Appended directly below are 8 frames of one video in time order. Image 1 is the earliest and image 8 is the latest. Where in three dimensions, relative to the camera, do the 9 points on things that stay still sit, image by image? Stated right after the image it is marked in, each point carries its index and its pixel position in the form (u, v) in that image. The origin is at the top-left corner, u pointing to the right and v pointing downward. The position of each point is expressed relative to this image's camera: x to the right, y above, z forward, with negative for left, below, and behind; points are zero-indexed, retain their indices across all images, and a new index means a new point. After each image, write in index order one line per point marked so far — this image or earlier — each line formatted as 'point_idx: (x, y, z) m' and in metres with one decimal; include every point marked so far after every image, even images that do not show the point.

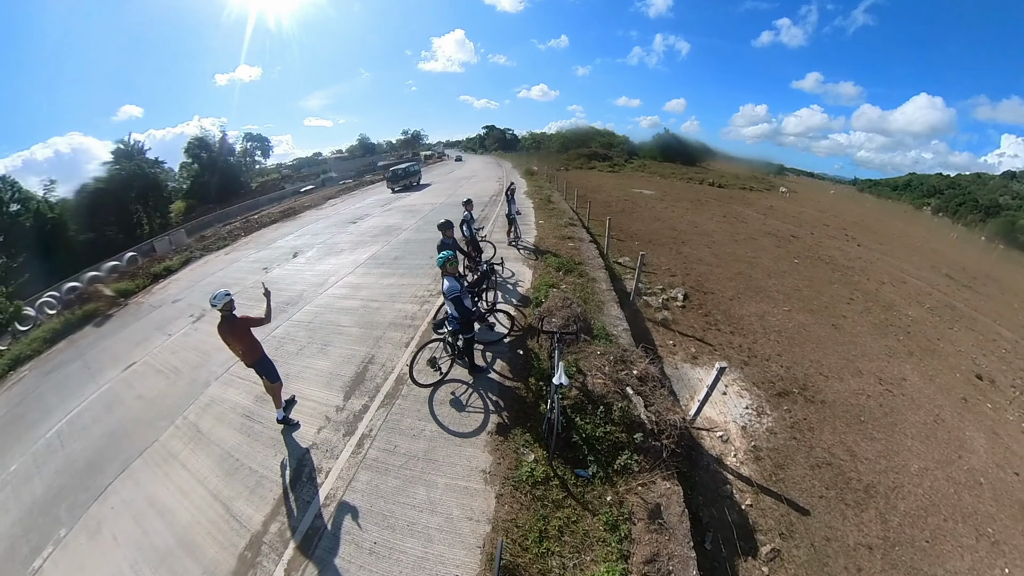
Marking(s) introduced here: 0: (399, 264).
0: (-3.4, +0.7, +12.1) m
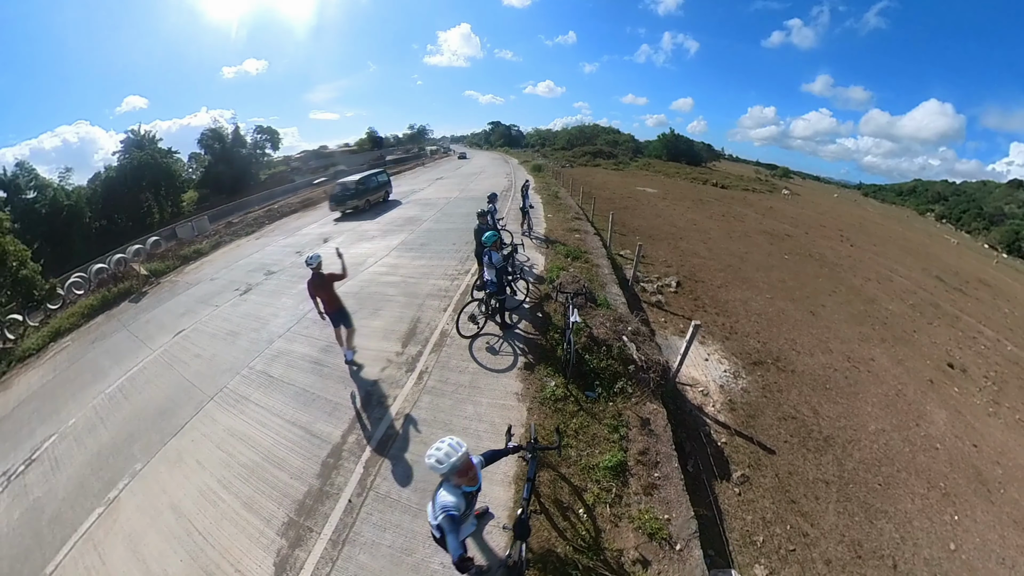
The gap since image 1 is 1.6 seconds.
0: (-2.9, +1.3, +13.5) m
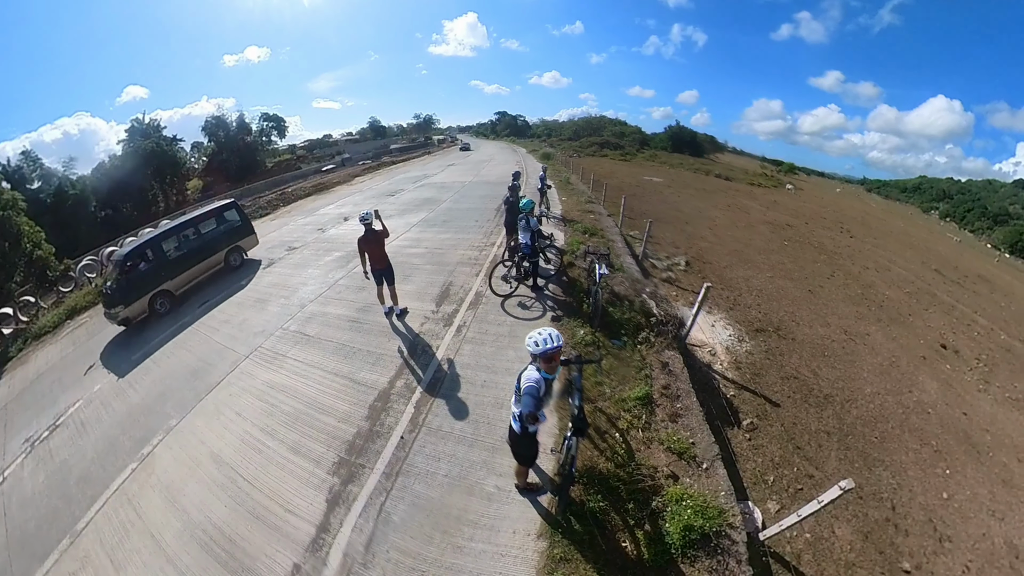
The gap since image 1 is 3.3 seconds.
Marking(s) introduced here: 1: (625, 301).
0: (-2.4, +2.2, +14.0) m
1: (+2.2, -0.3, +7.5) m
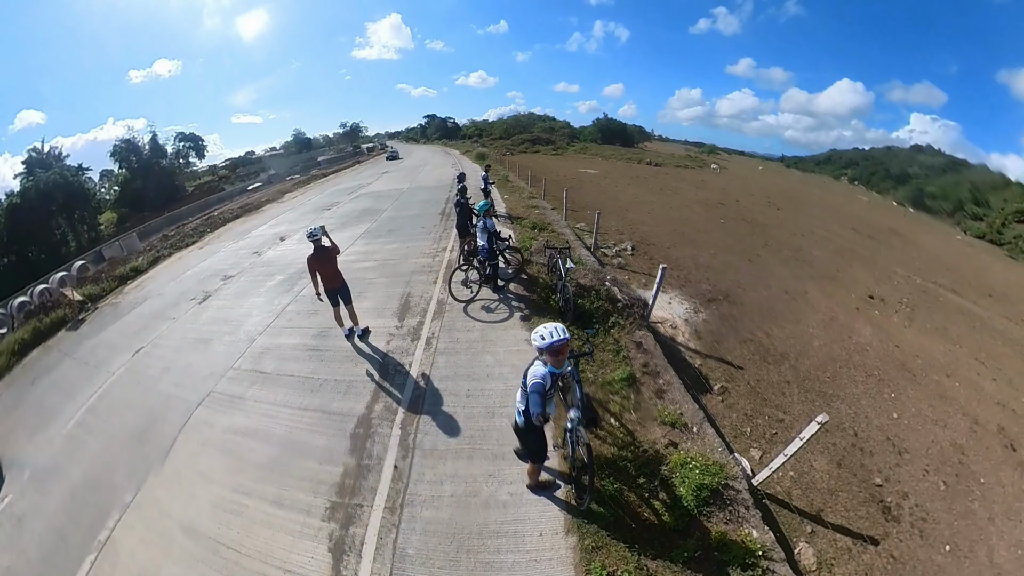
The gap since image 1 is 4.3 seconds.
0: (-4.0, +1.8, +13.6) m
1: (+1.5, -0.1, +7.6) m
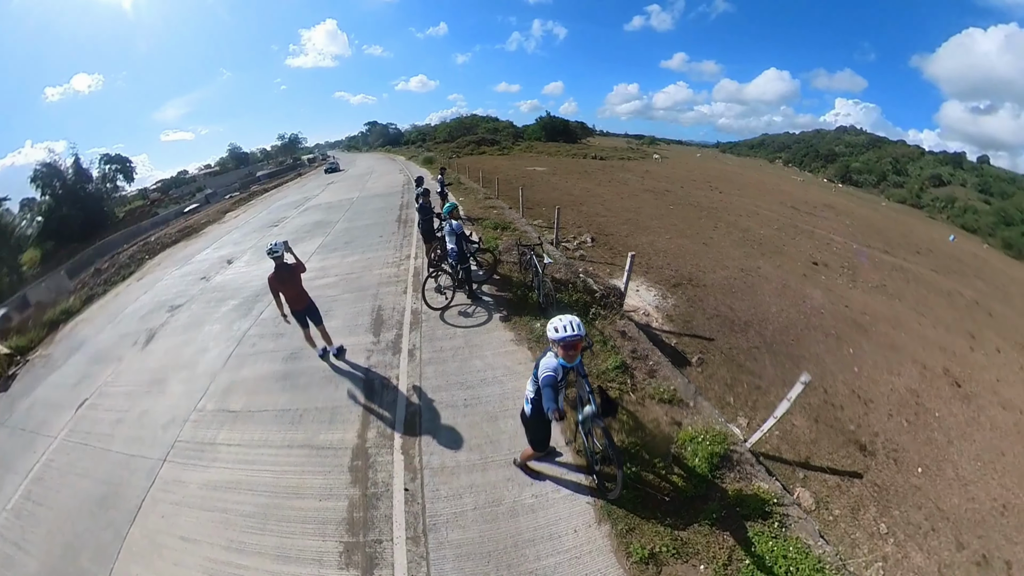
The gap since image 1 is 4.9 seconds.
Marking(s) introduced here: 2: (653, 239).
0: (-5.2, +1.3, +13.0) m
1: (+1.1, 0.0, +7.7) m
2: (+6.3, +2.2, +17.9) m
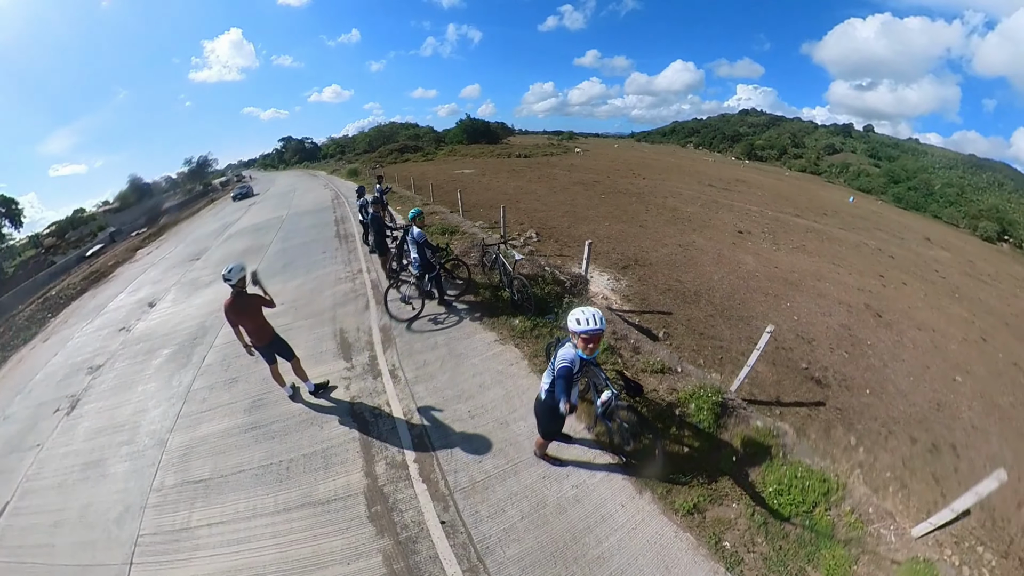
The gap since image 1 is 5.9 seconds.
0: (-6.6, +0.6, +12.2) m
1: (+0.5, +0.2, +7.8) m
2: (+3.9, +2.8, +18.7) m
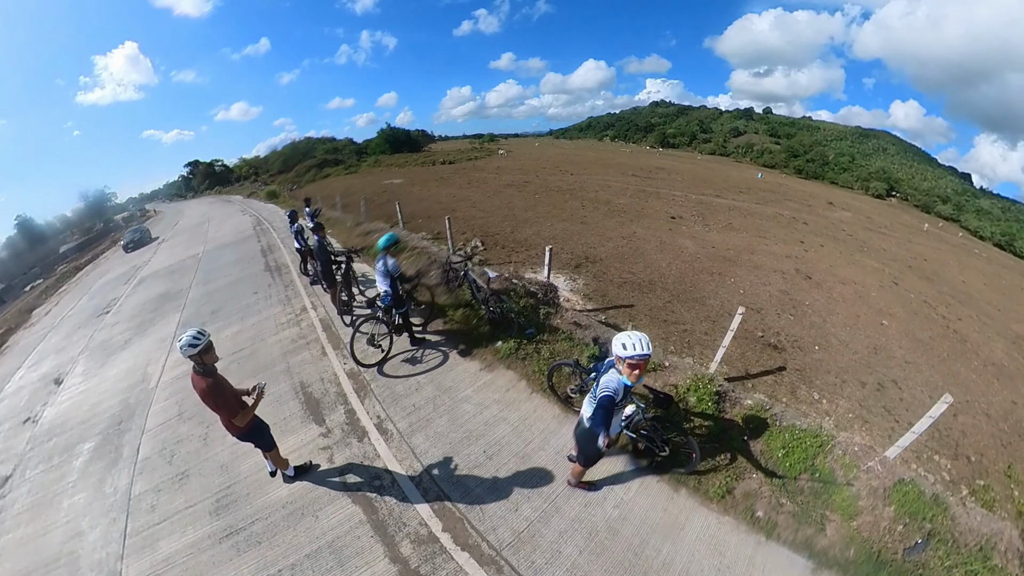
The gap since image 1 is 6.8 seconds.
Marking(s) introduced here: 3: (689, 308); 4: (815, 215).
0: (-7.8, -0.8, +11.0) m
1: (-0.1, -0.1, +7.6) m
2: (+1.3, +2.8, +18.9) m
3: (+4.3, -0.5, +9.9) m
4: (+14.7, +3.5, +19.4) m
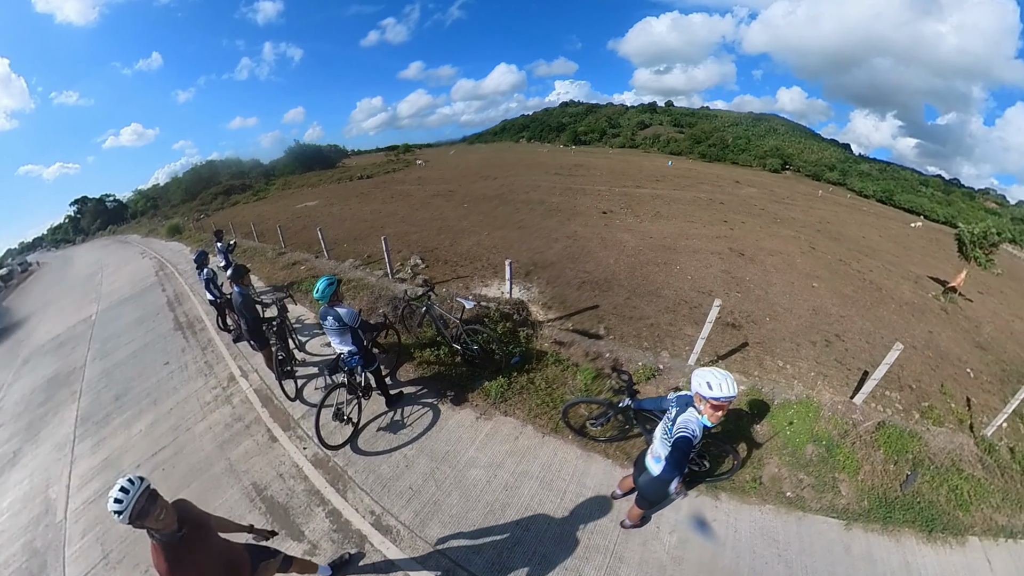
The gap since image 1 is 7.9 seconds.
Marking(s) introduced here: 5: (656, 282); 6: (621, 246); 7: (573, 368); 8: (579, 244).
0: (-8.5, -2.7, +9.3) m
1: (-0.6, -0.6, +7.3) m
2: (-1.5, +2.1, +18.6) m
3: (+3.4, -0.4, +10.2) m
4: (+11.3, +5.0, +21.2) m
5: (+4.0, +0.1, +11.4) m
6: (+3.8, +1.4, +14.4) m
7: (+0.8, -1.3, +6.1) m
8: (+2.5, +1.6, +15.4) m
